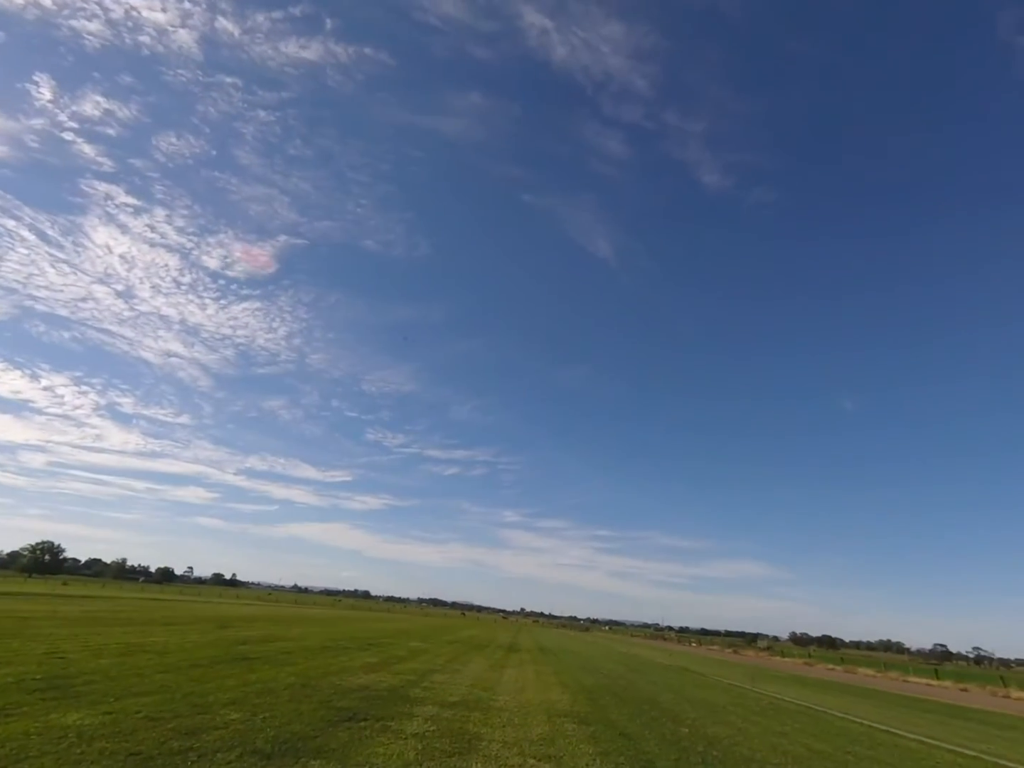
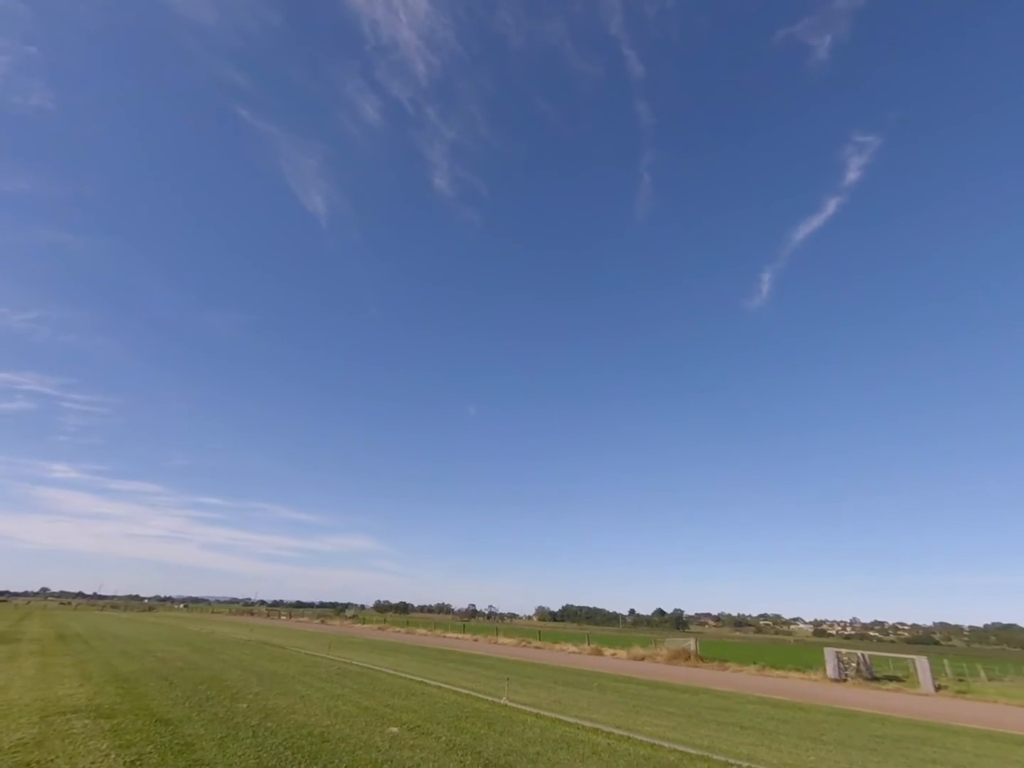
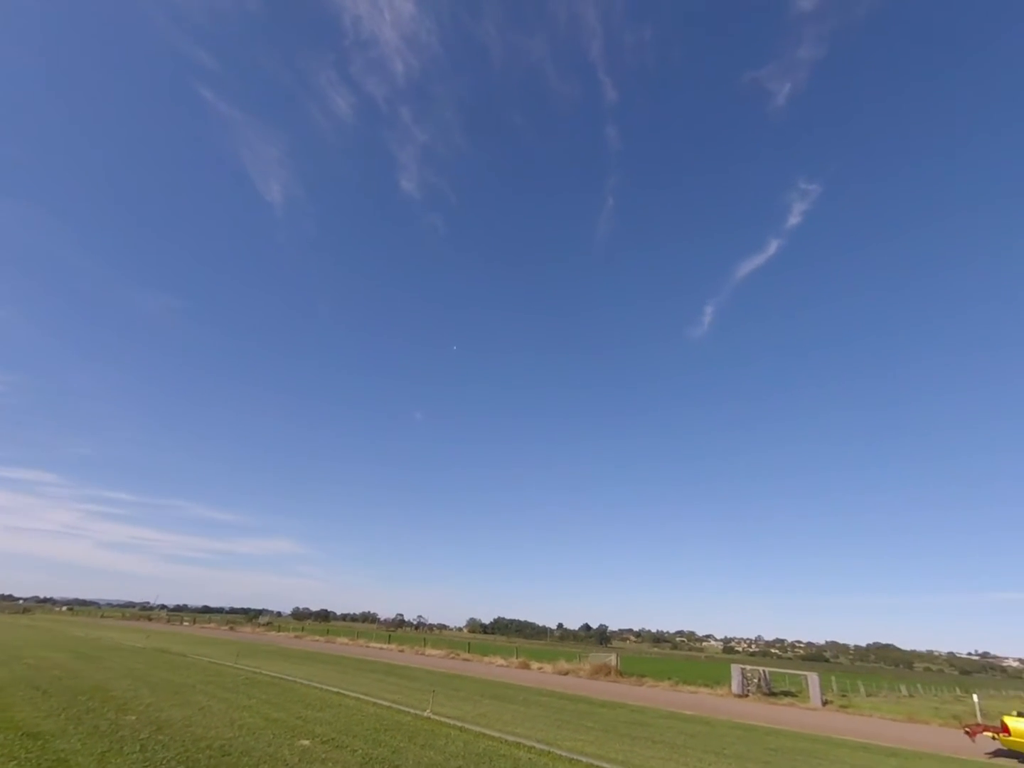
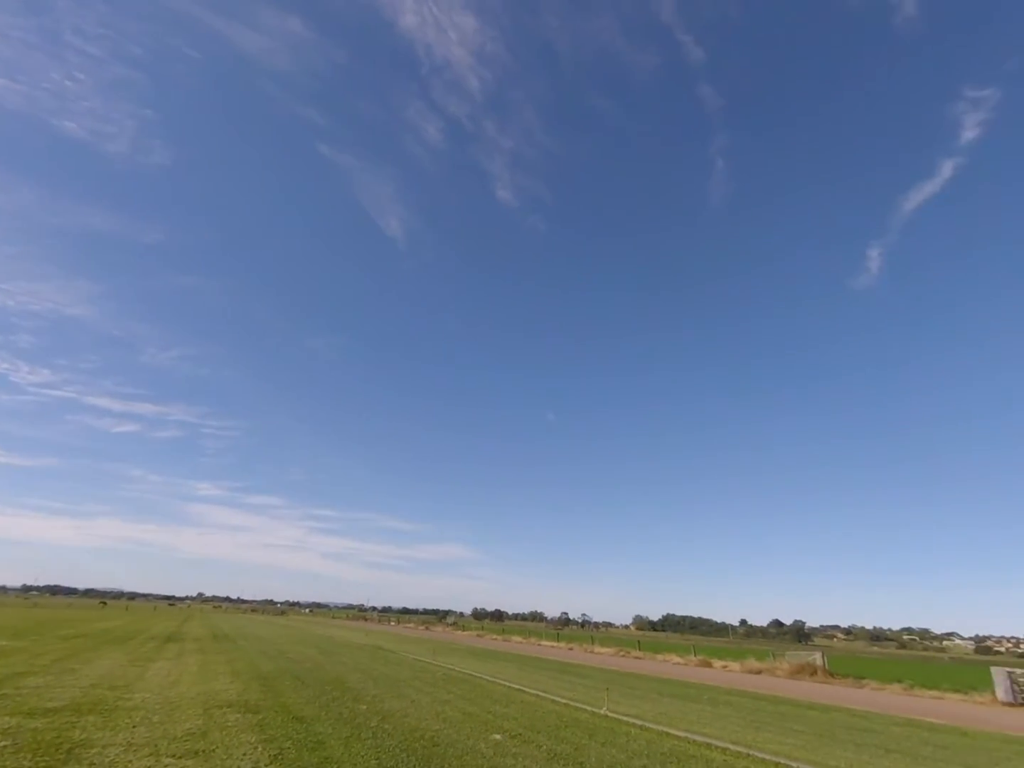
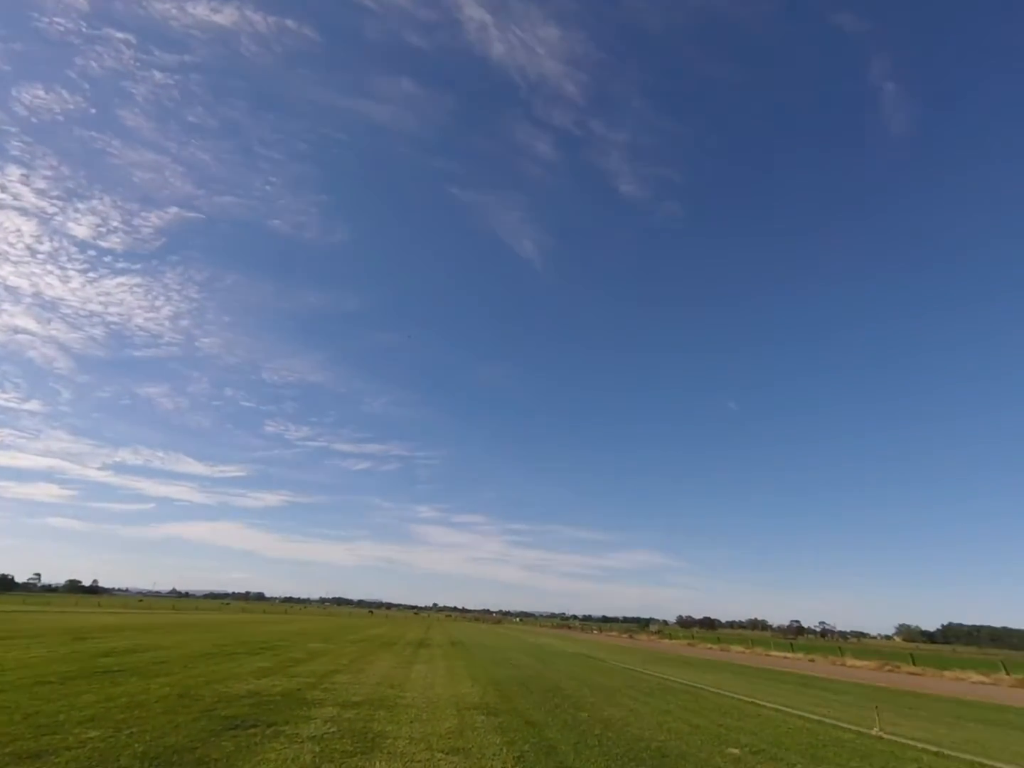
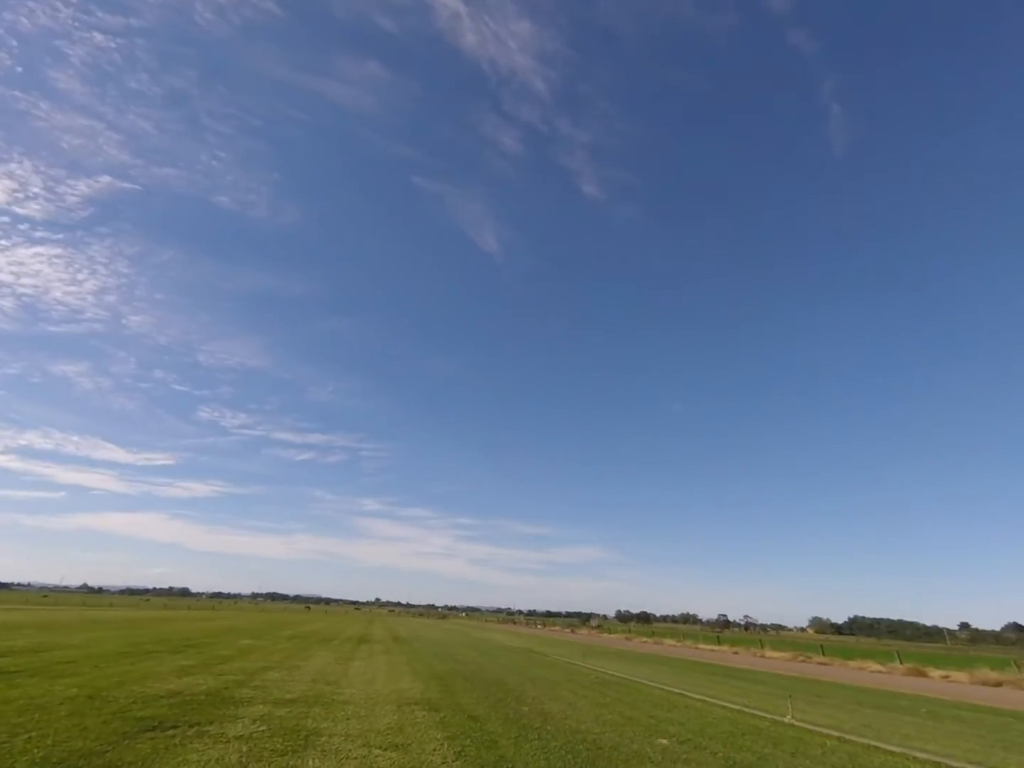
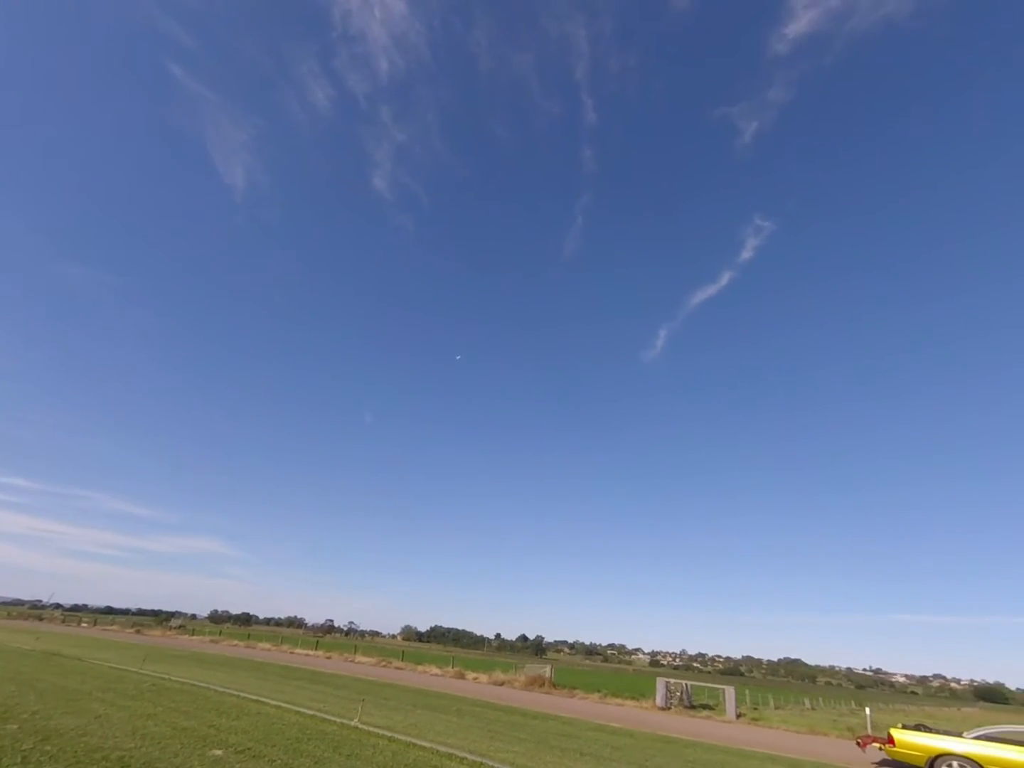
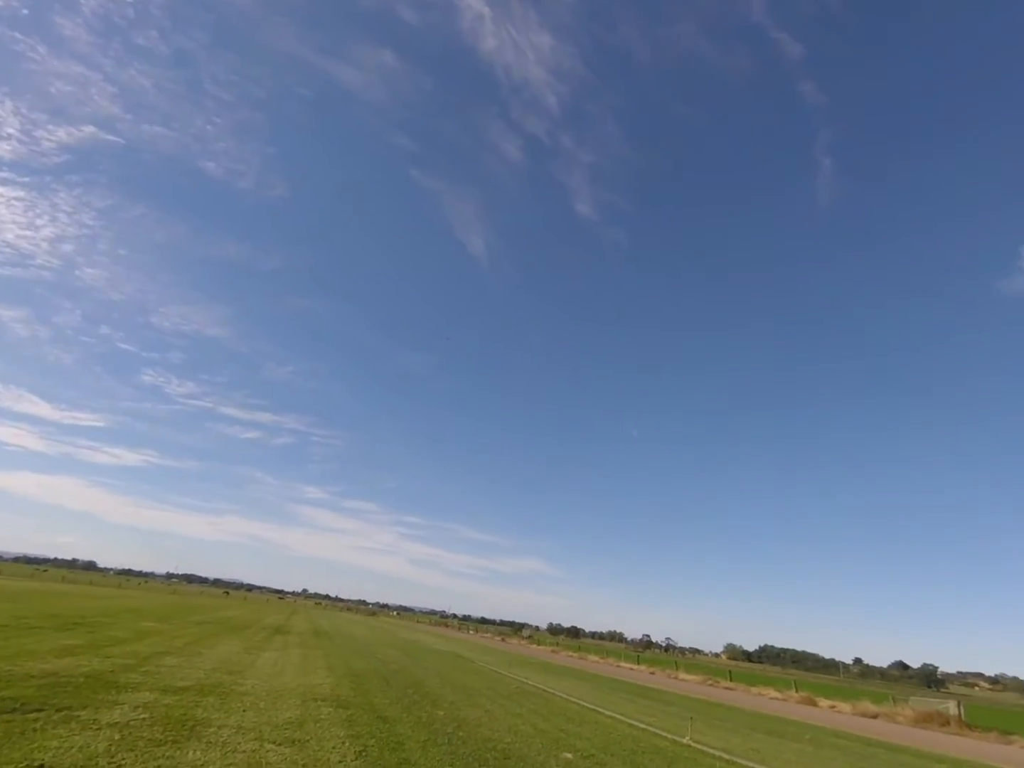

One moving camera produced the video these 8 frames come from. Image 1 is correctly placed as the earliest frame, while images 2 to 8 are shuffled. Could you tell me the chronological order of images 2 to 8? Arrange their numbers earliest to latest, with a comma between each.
5, 6, 8, 4, 2, 3, 7
